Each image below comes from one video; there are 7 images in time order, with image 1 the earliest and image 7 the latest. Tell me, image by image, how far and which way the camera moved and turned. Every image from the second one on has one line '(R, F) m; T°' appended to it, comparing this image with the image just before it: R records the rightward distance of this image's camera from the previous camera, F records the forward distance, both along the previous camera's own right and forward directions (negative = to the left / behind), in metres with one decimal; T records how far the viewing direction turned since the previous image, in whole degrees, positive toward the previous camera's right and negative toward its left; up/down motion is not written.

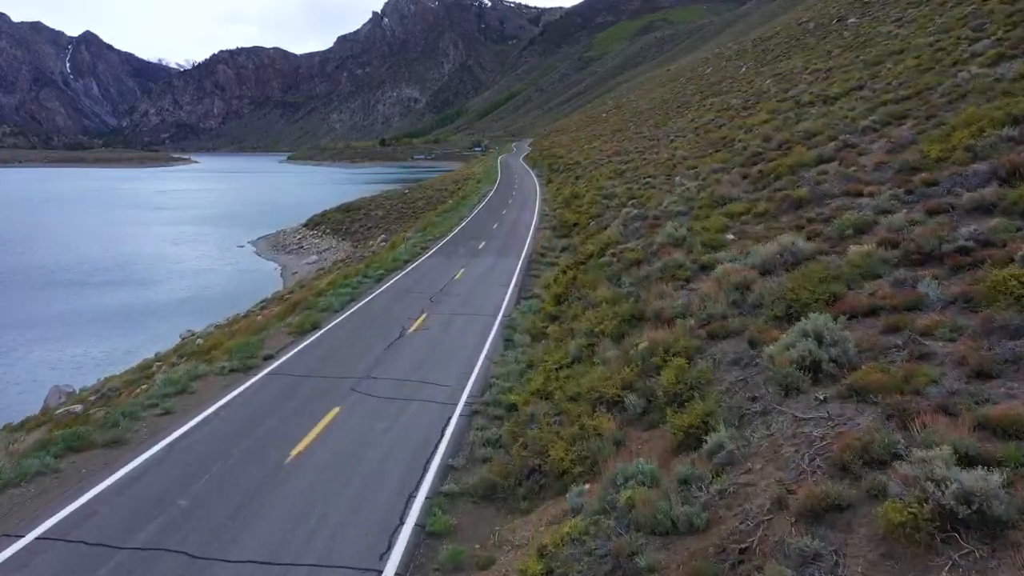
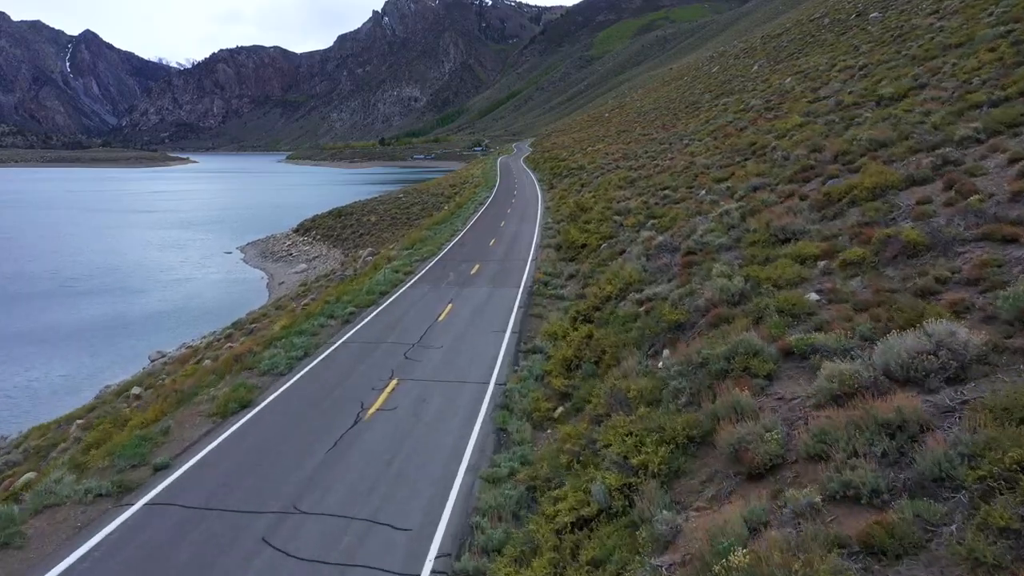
(+0.1, +3.4) m; 0°
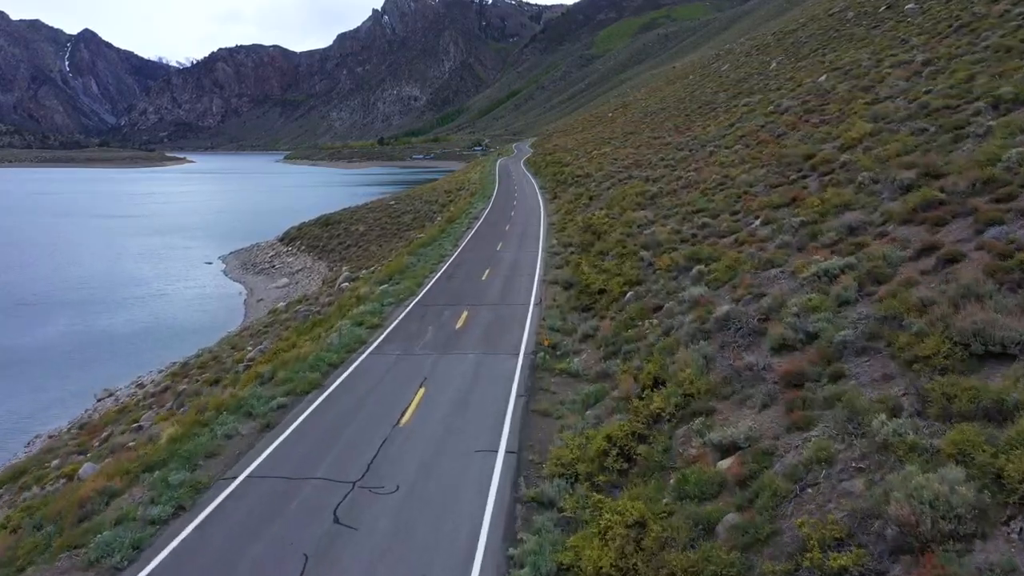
(+0.1, +4.7) m; 0°
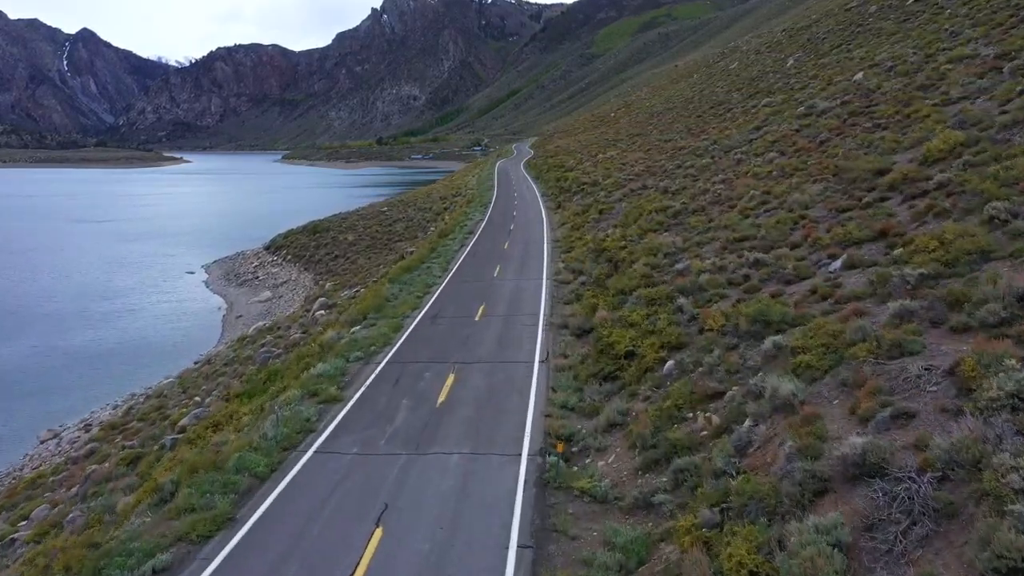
(0.0, +3.9) m; 0°
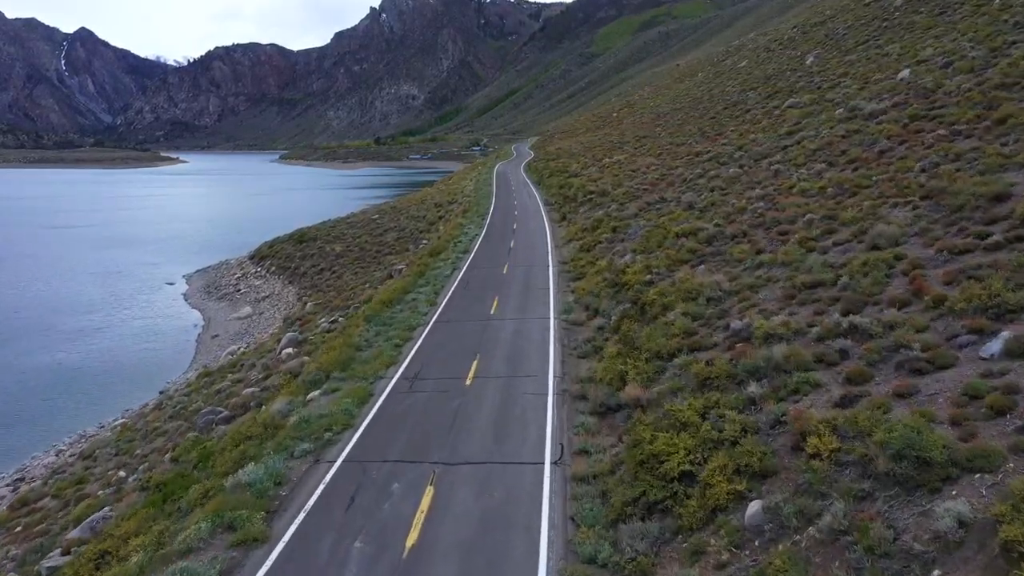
(0.0, +3.8) m; 0°
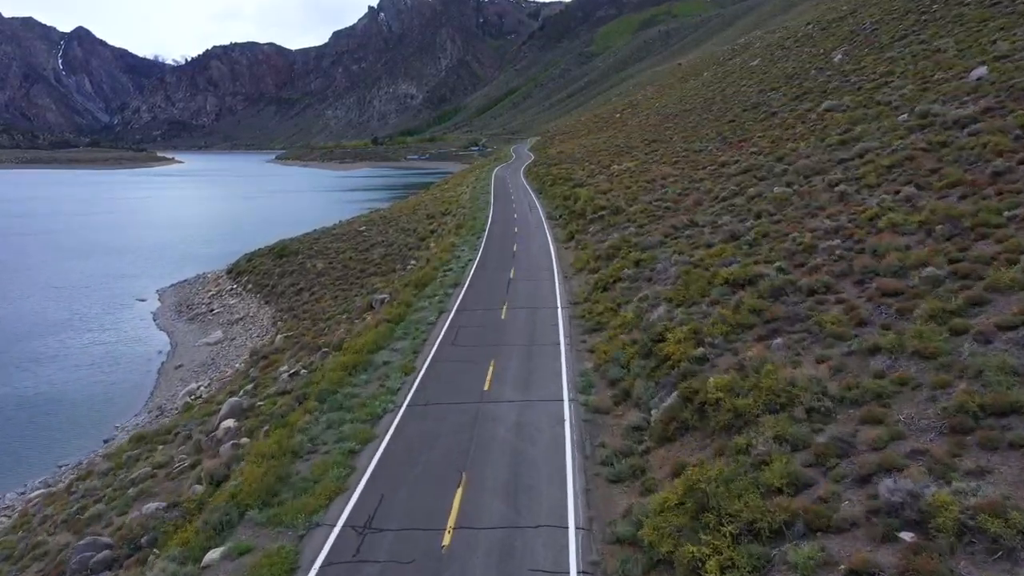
(0.0, +4.8) m; 0°
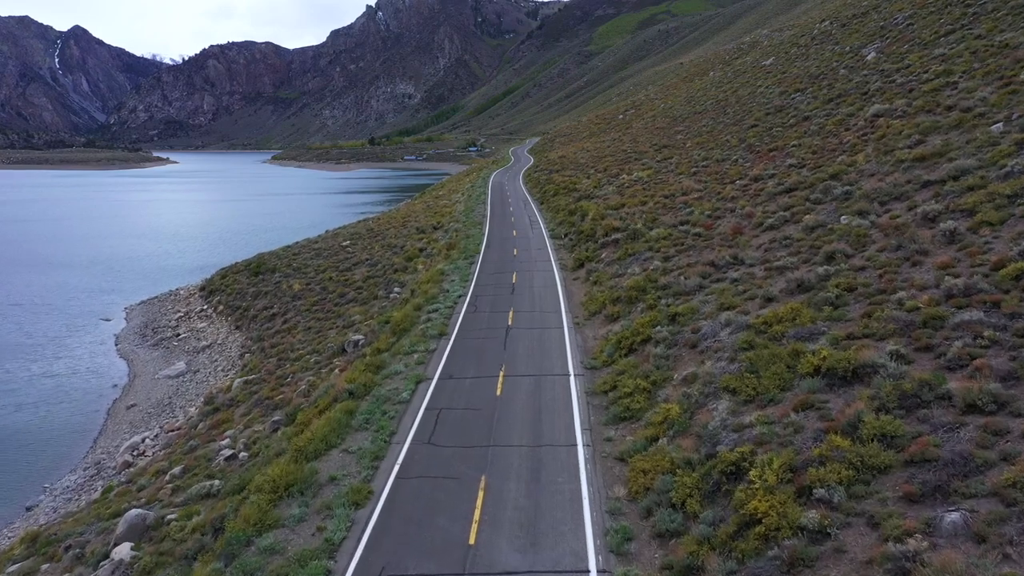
(0.0, +4.8) m; 0°
